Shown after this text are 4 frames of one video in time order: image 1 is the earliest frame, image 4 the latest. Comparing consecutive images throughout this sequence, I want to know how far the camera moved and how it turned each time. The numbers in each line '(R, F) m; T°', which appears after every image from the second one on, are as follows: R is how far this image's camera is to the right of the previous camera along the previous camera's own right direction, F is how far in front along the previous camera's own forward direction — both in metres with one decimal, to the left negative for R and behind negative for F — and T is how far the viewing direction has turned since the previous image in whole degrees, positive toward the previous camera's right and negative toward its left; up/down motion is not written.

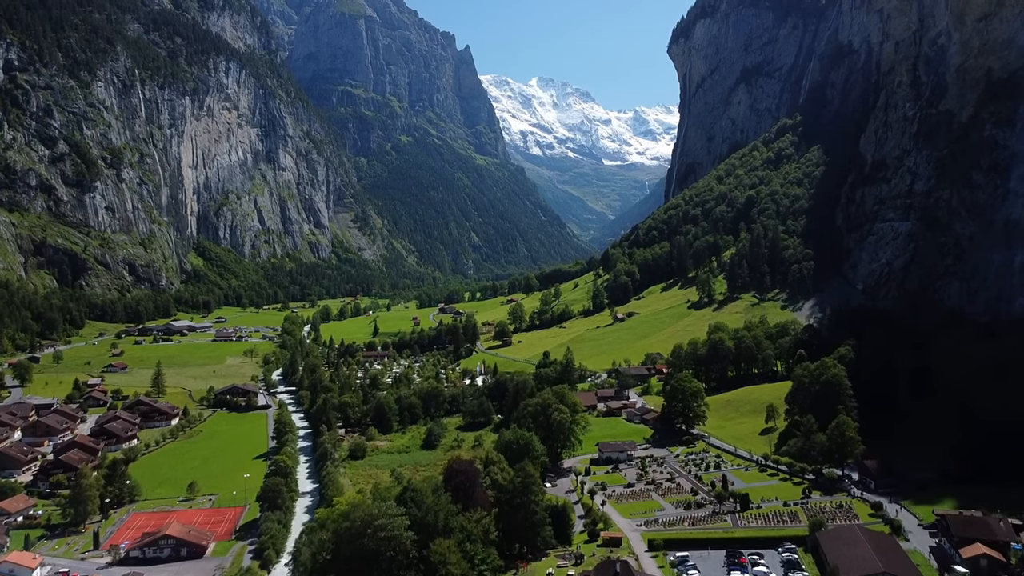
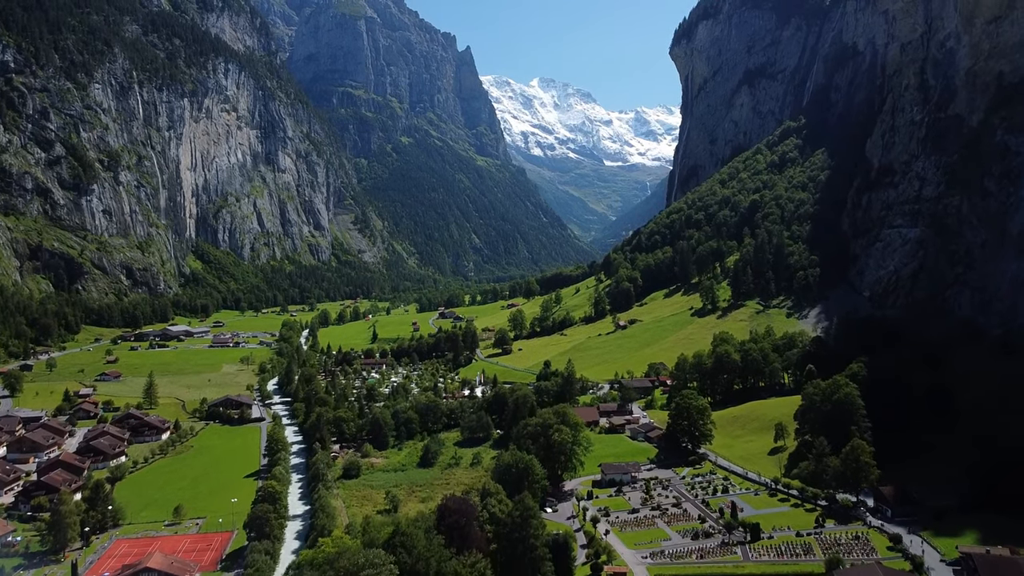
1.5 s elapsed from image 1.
(+0.2, +2.3) m; 0°
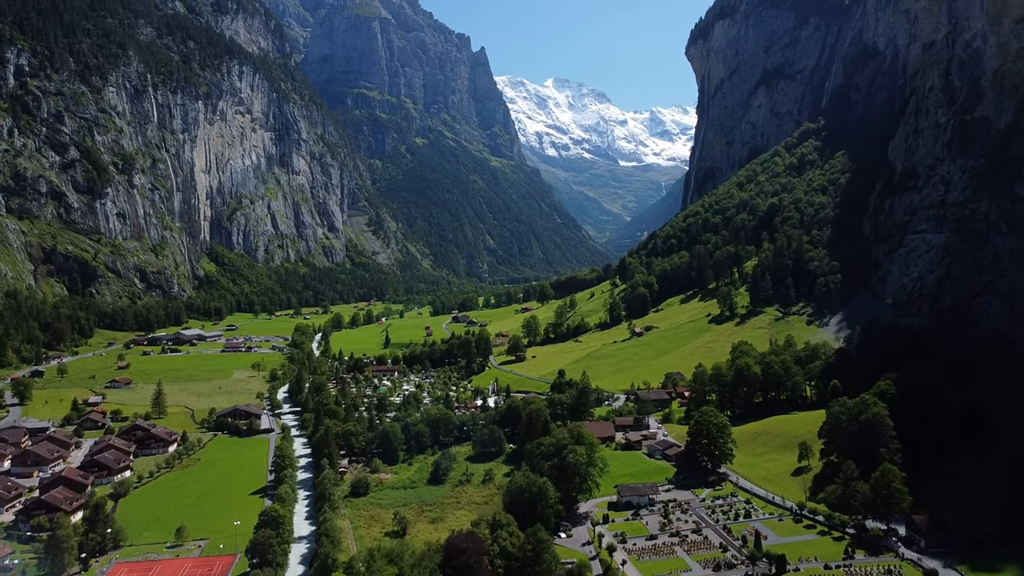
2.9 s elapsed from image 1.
(+0.1, +2.2) m; -1°
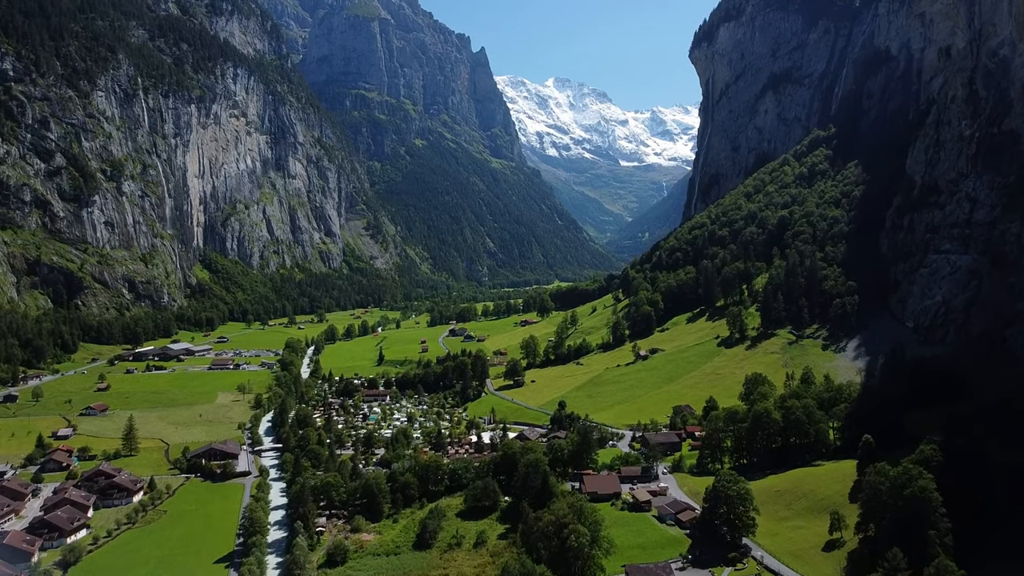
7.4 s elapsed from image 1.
(+0.4, +6.9) m; 0°
